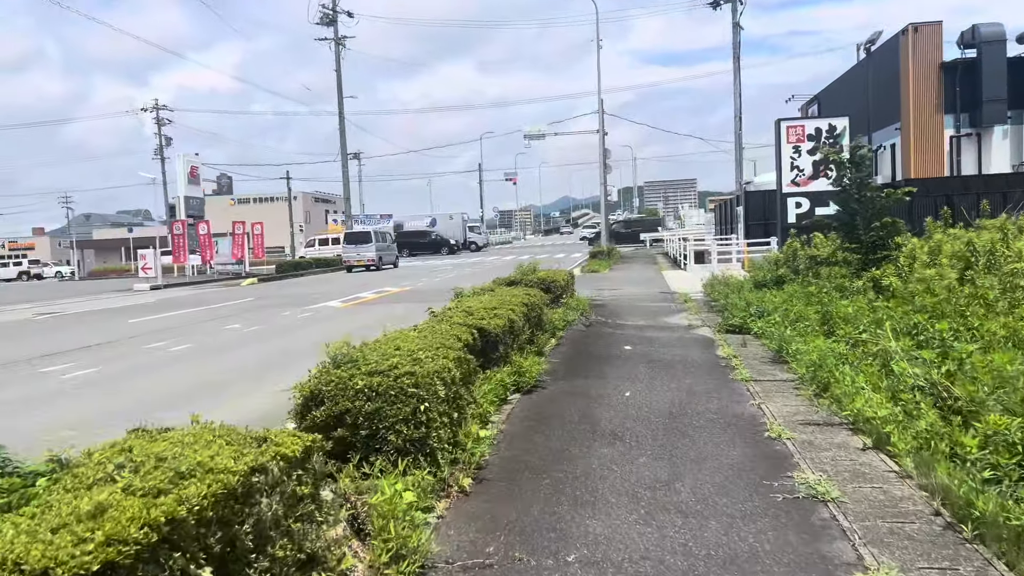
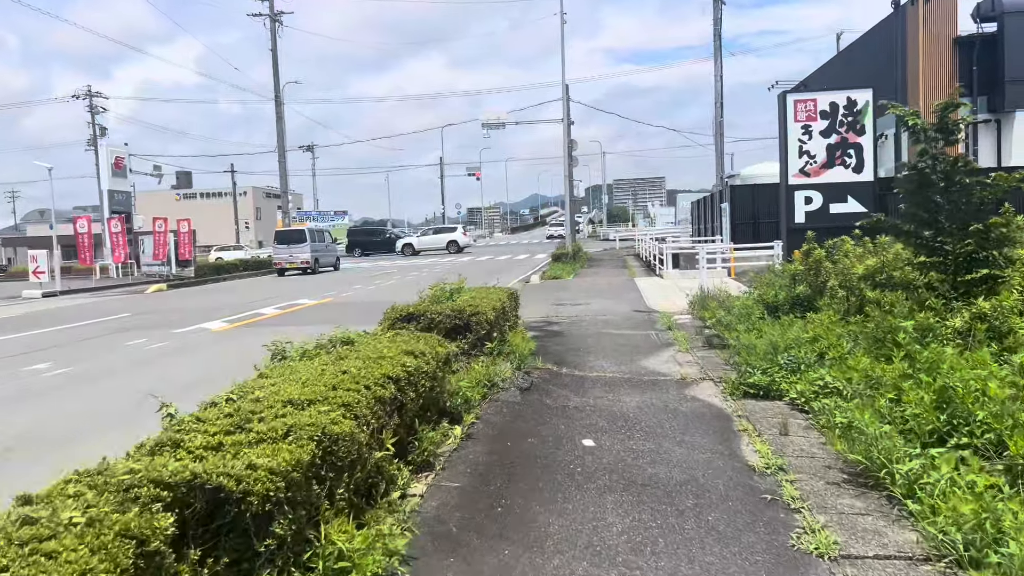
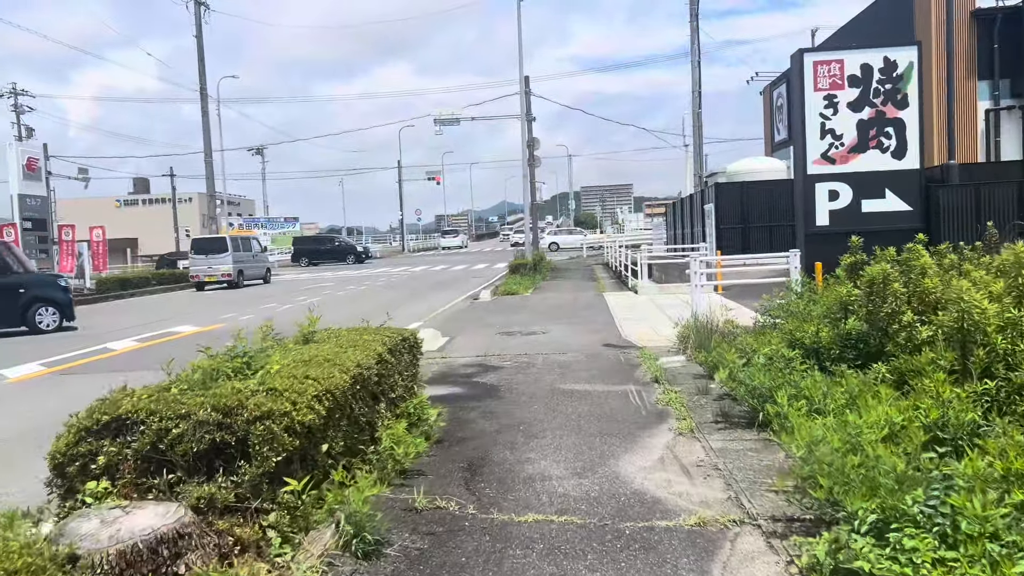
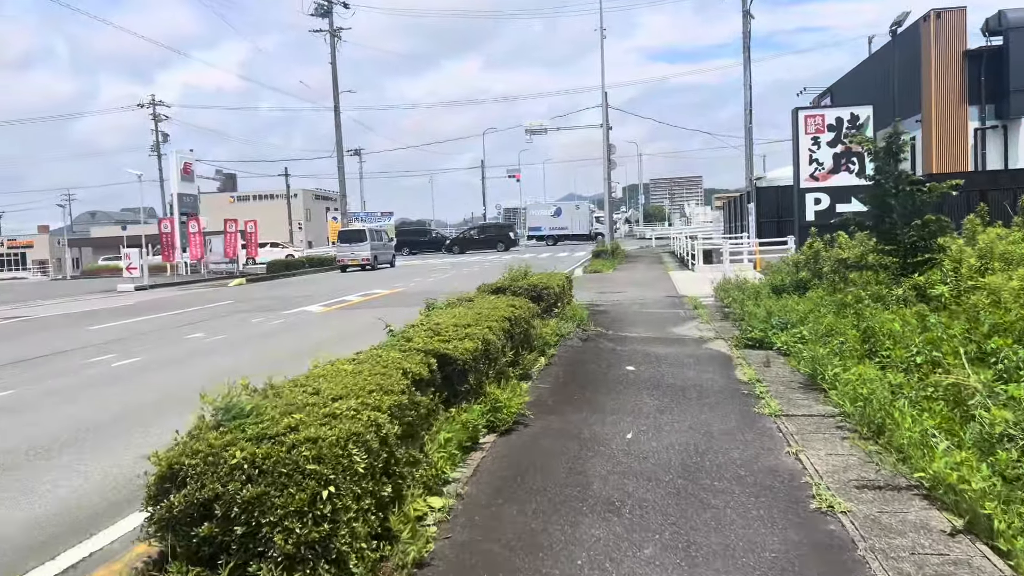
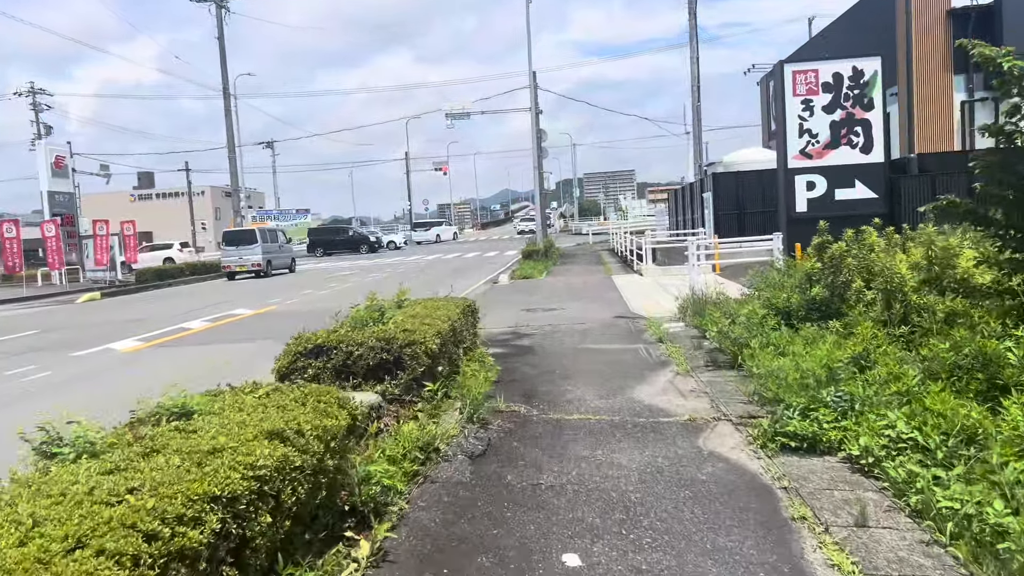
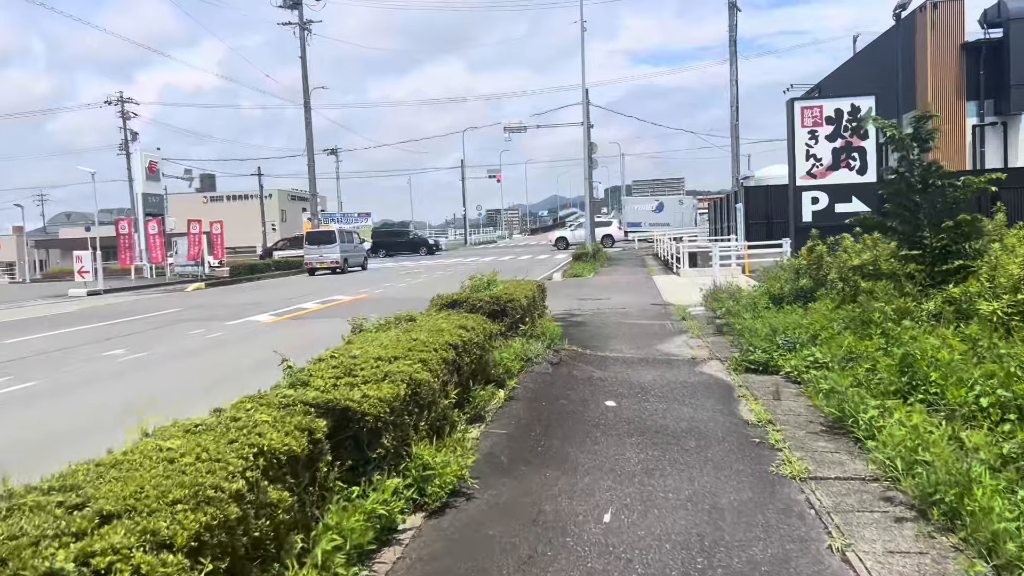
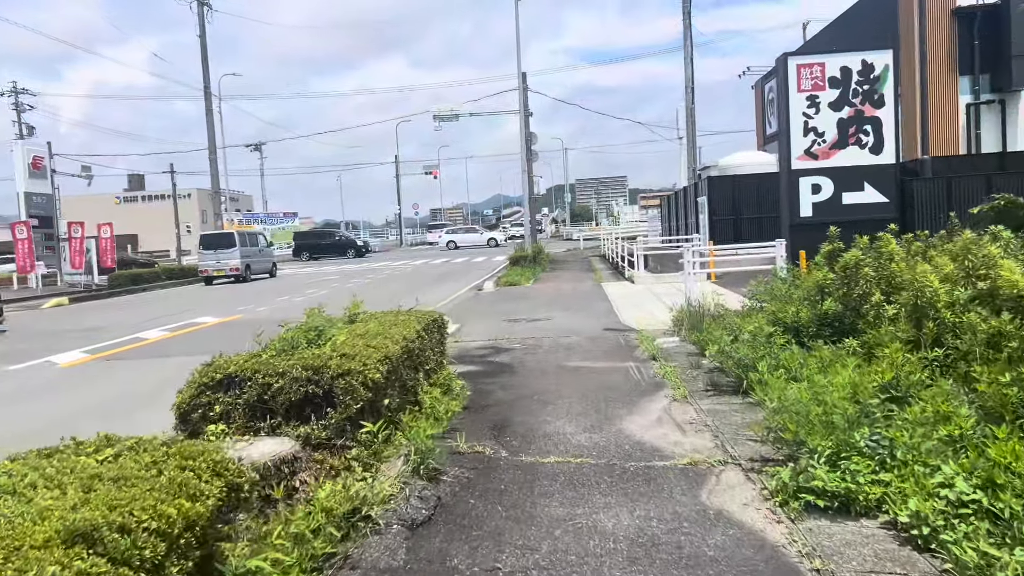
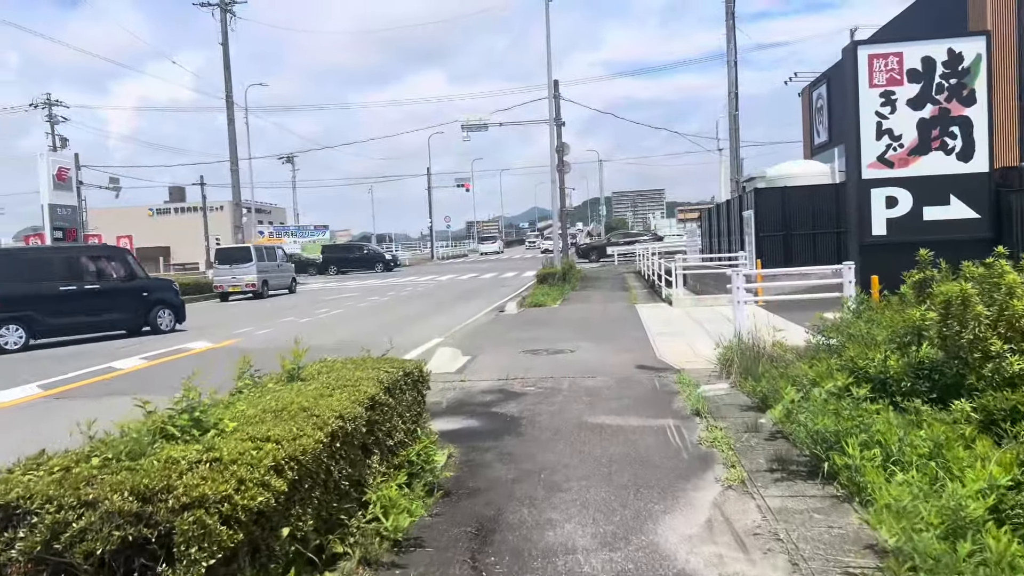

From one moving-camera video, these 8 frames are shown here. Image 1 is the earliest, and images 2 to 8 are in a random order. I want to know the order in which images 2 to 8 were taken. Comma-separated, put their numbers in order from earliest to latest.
4, 6, 2, 5, 7, 3, 8
